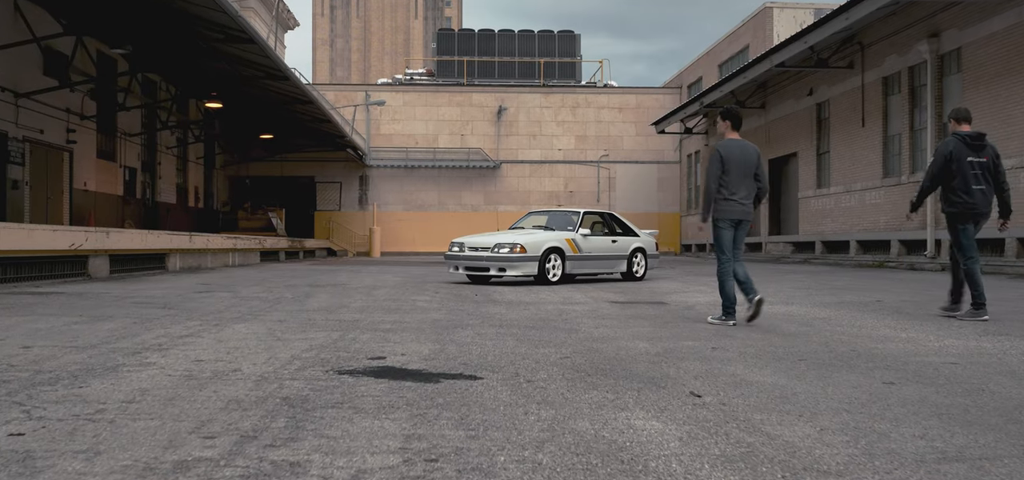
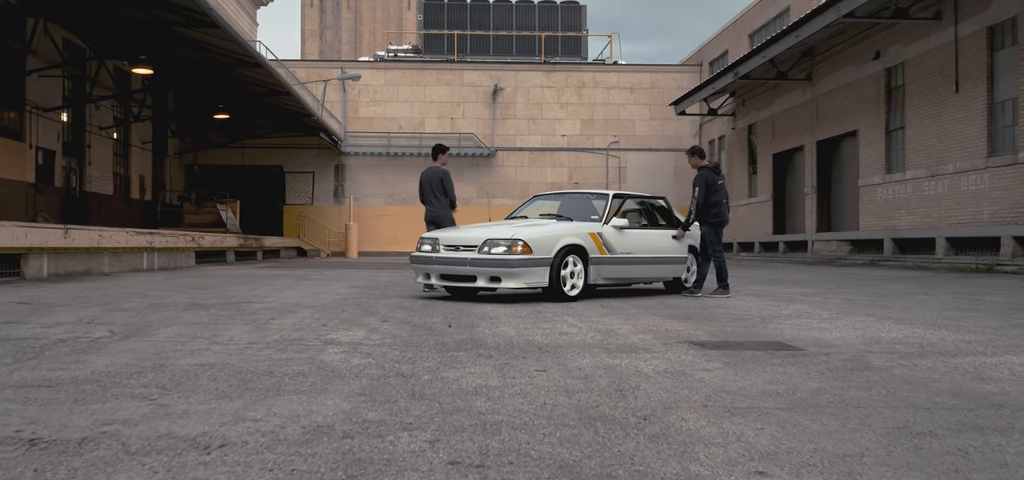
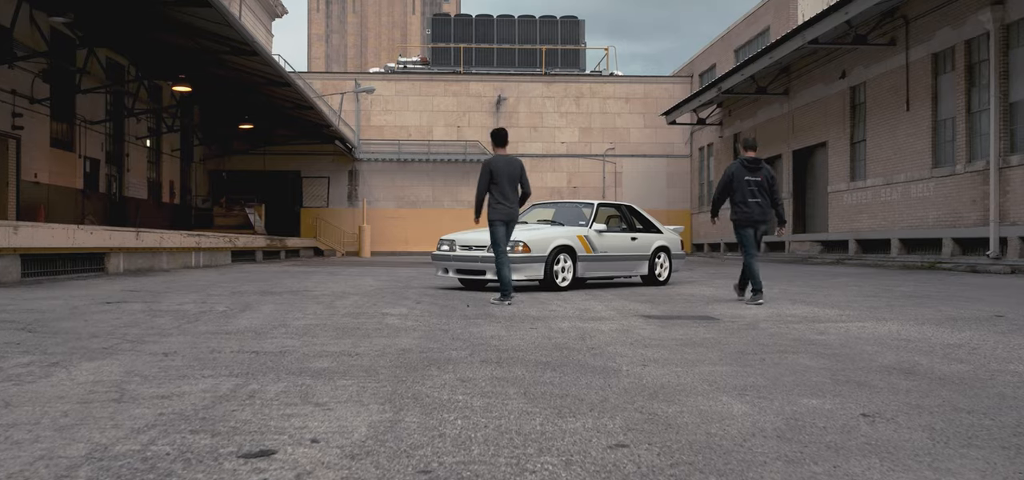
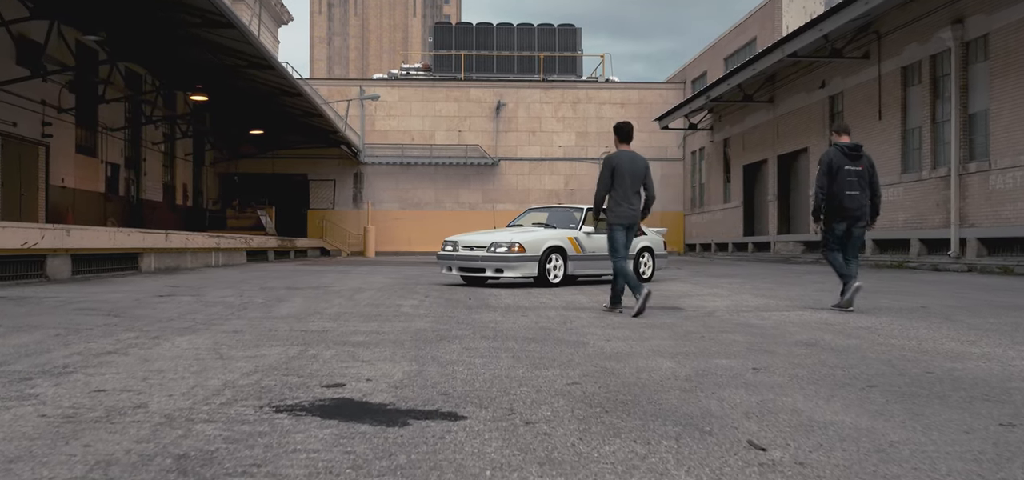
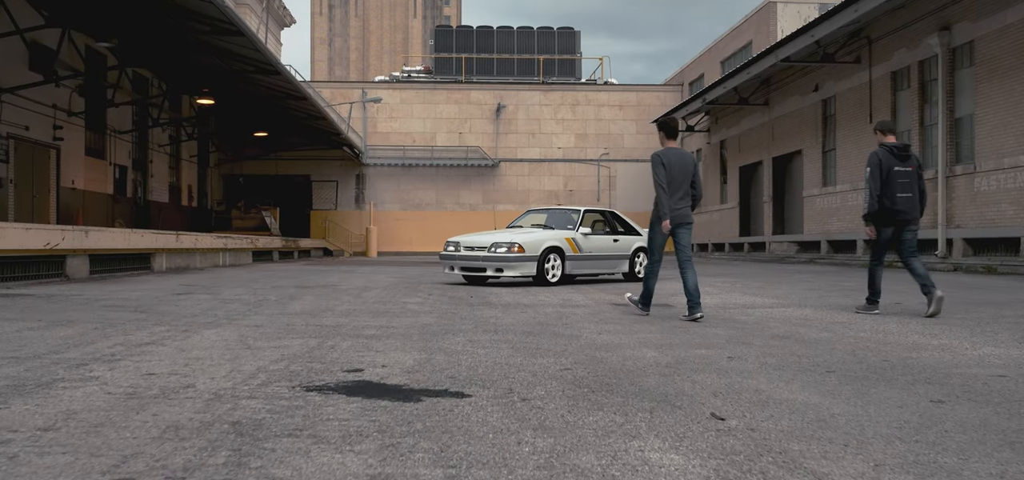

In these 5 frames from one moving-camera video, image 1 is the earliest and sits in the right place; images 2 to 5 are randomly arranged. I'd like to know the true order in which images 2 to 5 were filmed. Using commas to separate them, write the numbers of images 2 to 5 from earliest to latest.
5, 4, 3, 2
